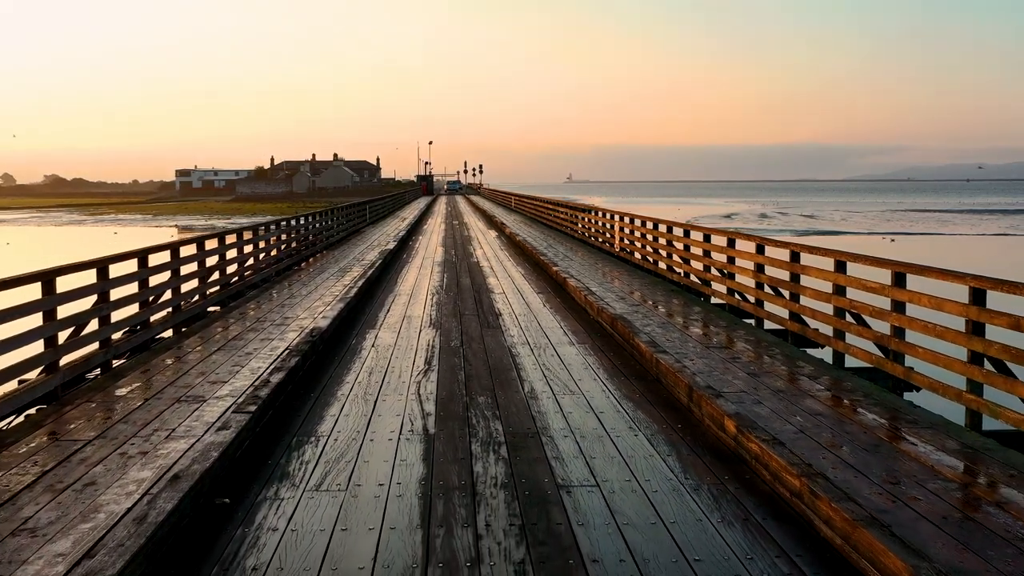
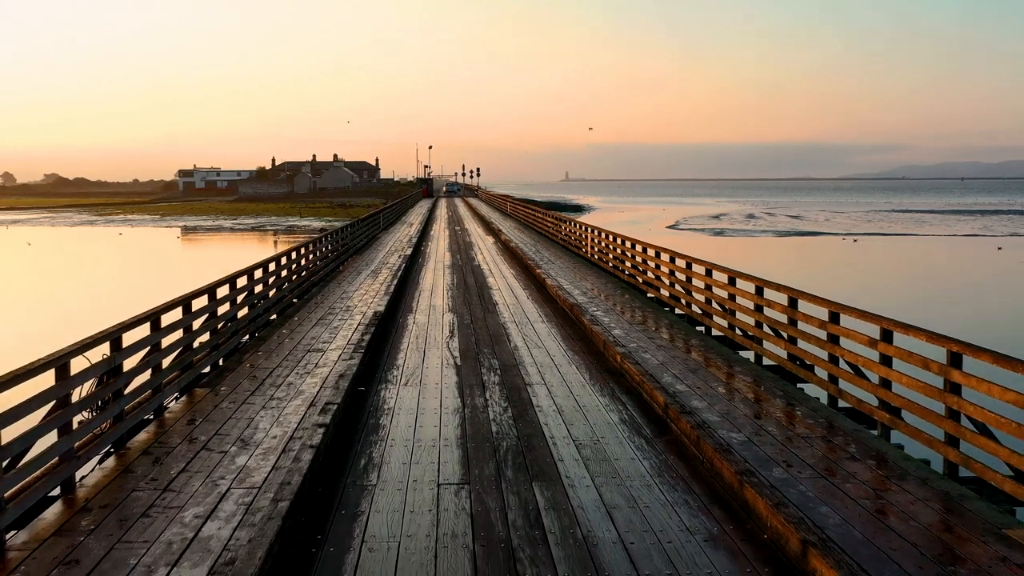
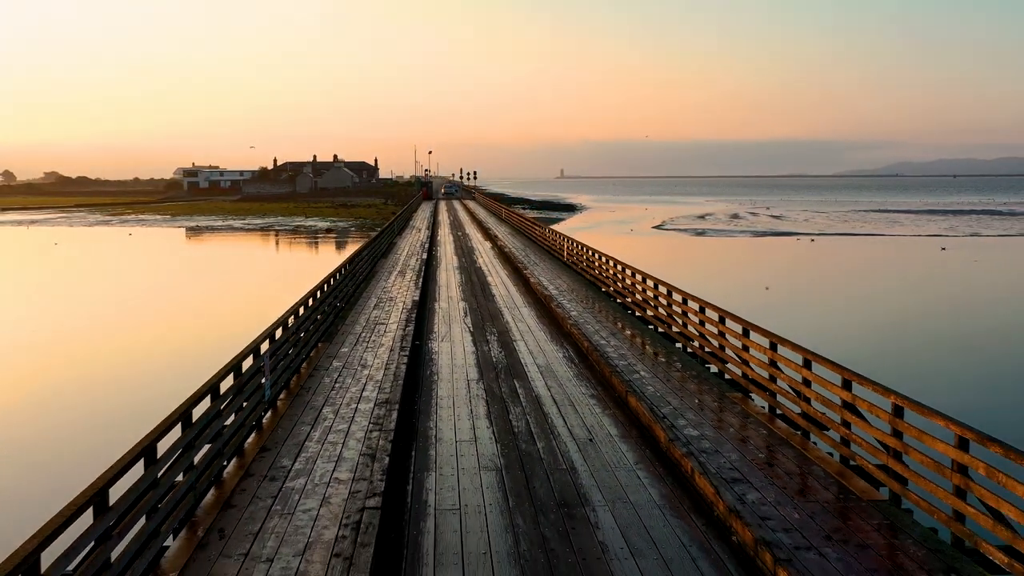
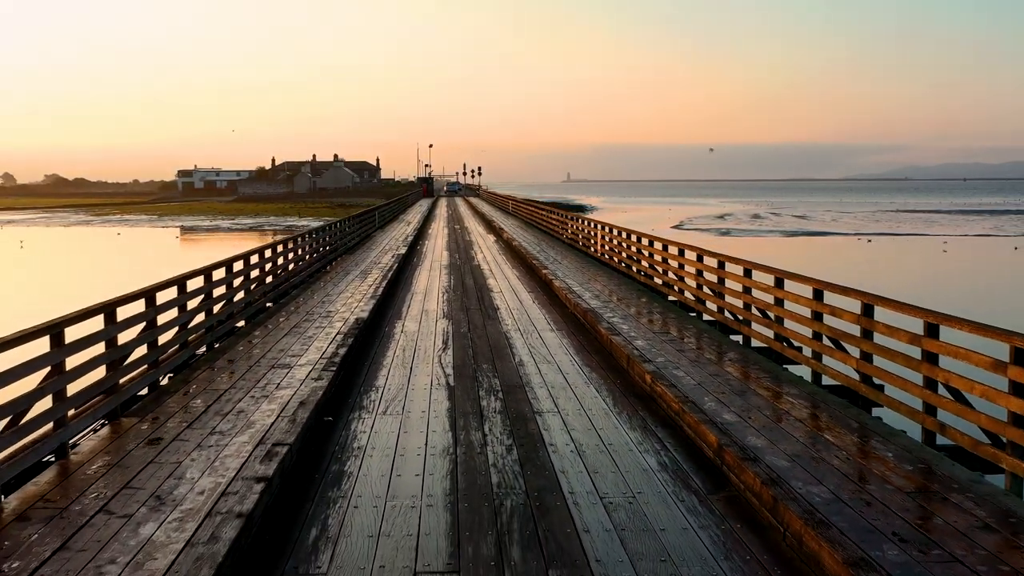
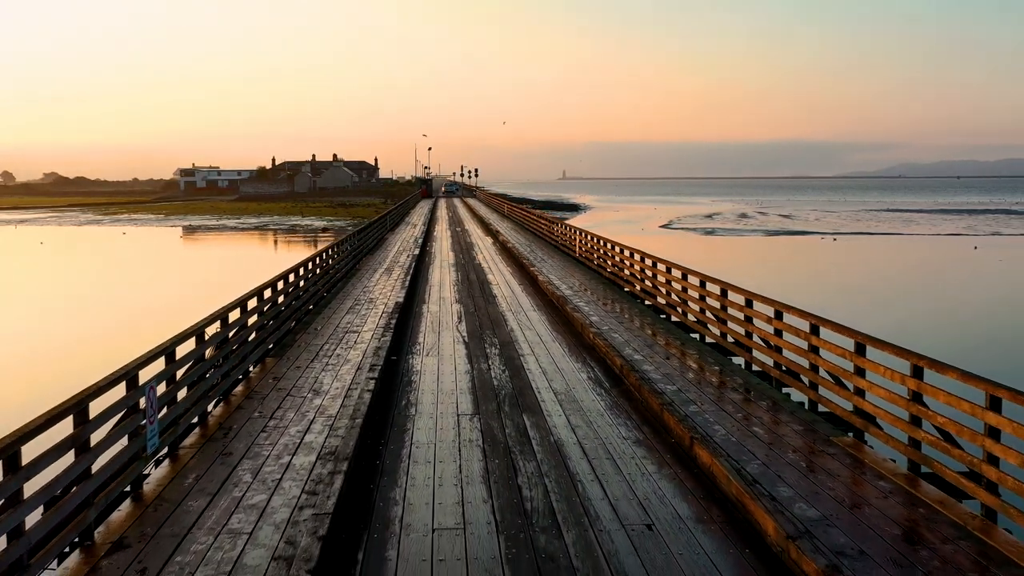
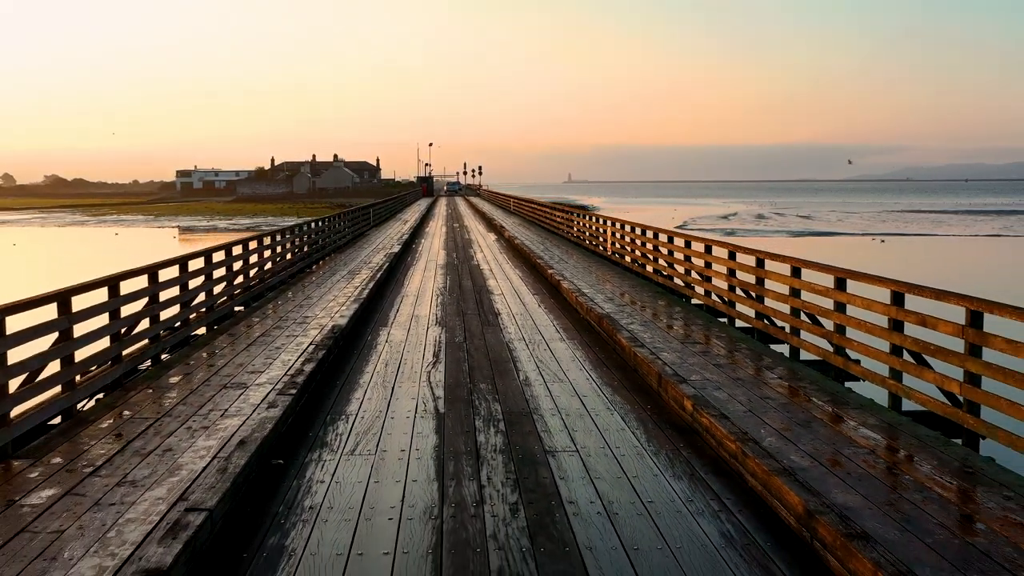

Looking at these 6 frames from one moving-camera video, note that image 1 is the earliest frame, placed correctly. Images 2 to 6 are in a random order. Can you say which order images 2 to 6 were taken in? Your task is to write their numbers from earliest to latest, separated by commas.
6, 4, 2, 5, 3
